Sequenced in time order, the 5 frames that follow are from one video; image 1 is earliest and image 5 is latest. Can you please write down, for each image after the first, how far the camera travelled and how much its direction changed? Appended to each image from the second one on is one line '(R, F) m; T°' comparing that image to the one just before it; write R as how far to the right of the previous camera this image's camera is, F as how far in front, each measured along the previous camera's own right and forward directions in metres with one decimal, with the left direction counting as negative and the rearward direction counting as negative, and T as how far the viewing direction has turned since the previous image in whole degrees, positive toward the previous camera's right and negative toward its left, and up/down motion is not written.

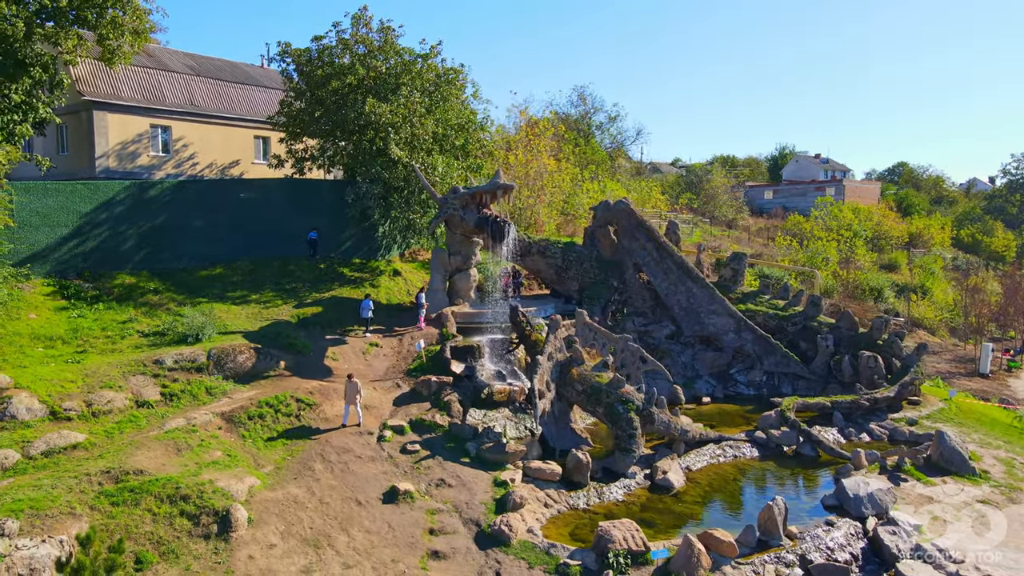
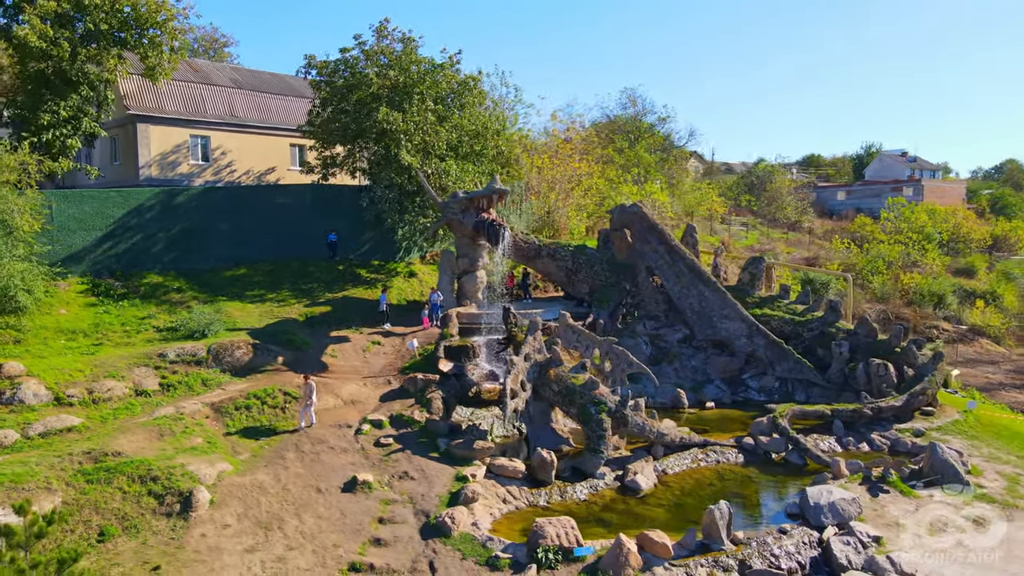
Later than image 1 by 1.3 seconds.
(+2.2, -0.3) m; -7°
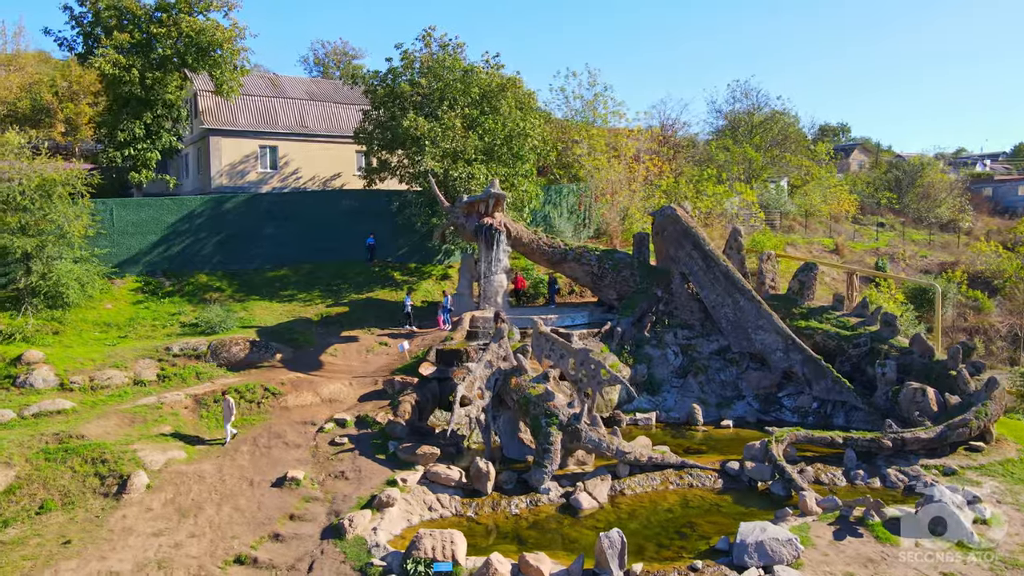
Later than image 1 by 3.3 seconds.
(+4.2, +0.7) m; -14°
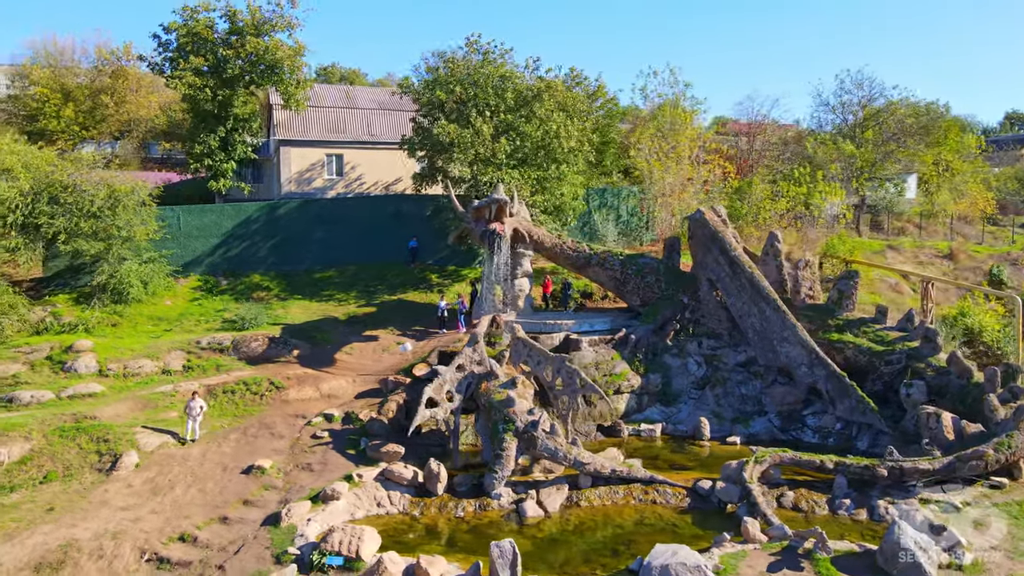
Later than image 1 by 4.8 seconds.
(+3.7, +0.3) m; -12°
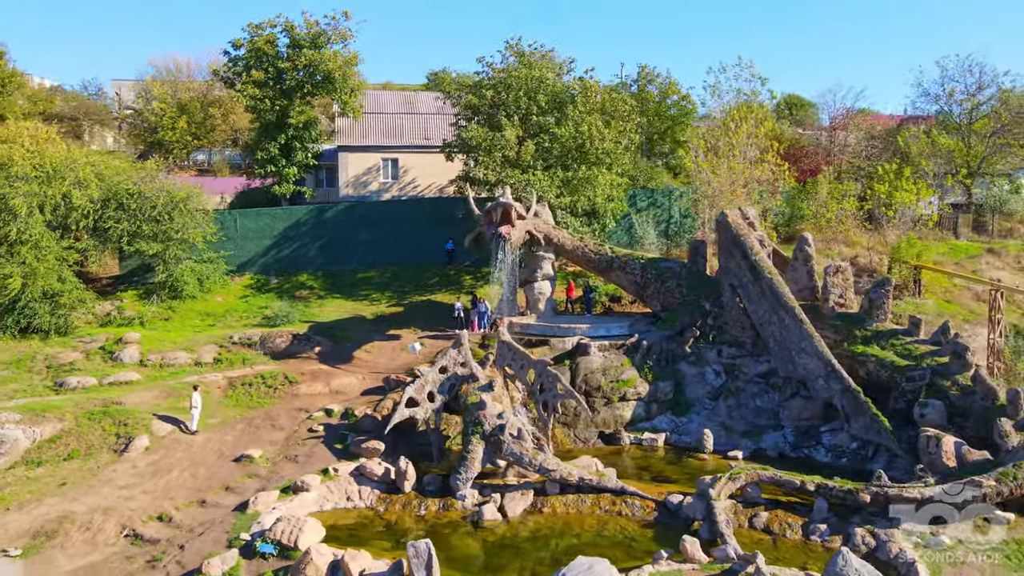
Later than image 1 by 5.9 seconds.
(+3.0, +0.2) m; -10°
